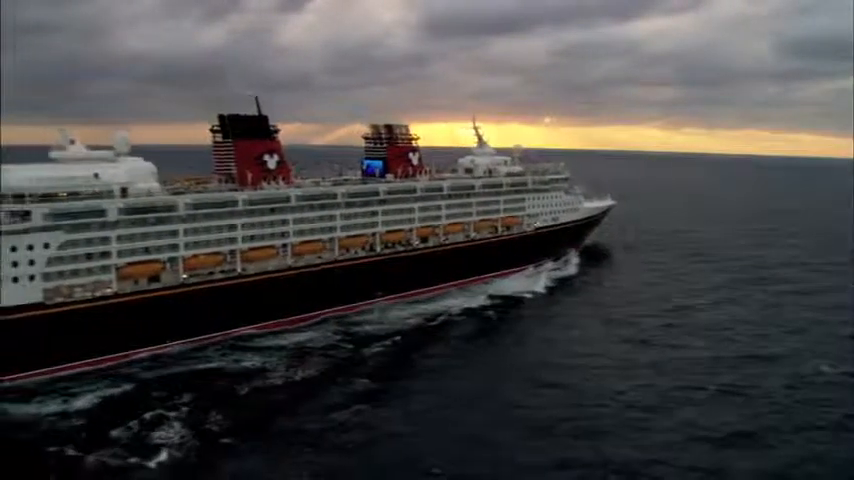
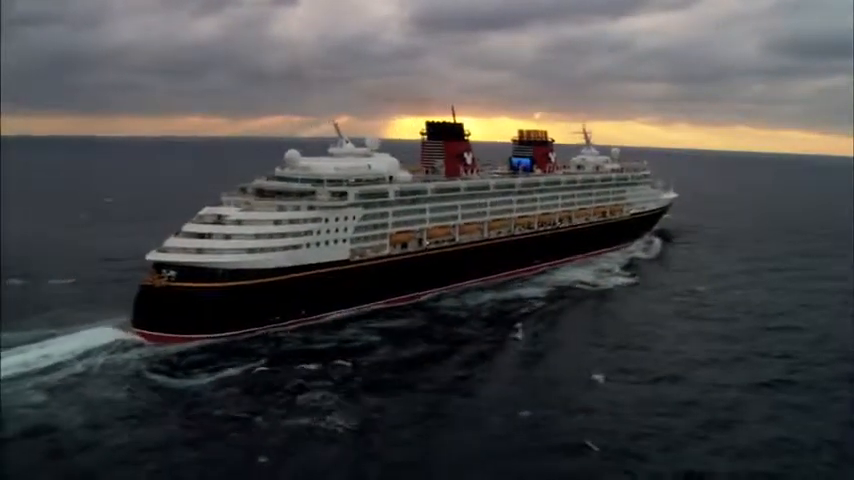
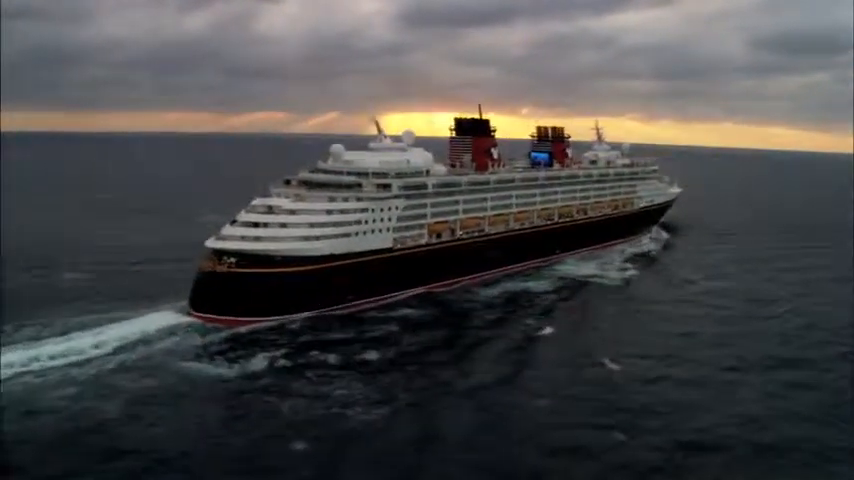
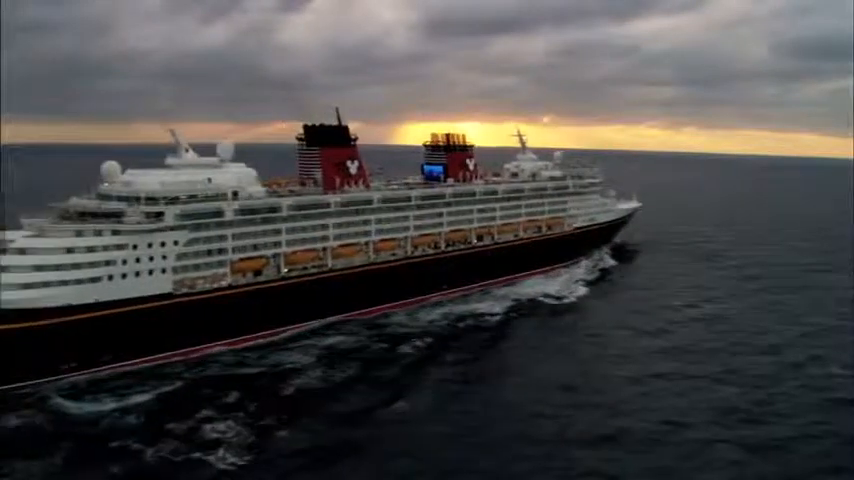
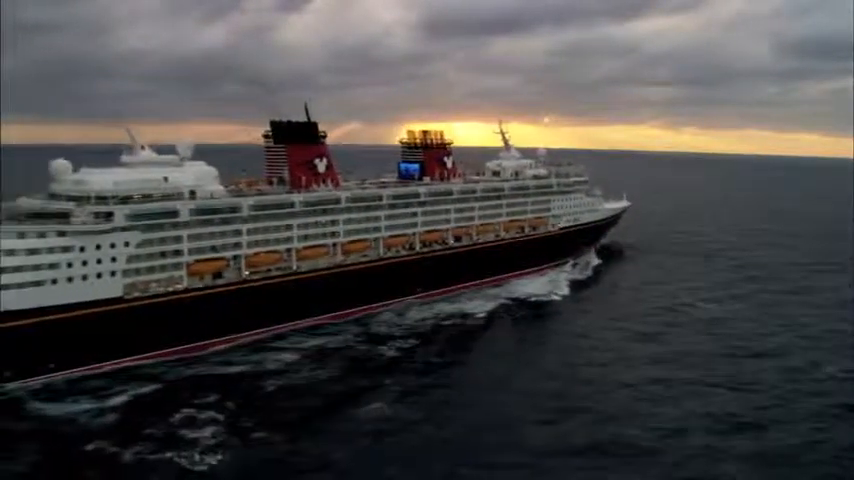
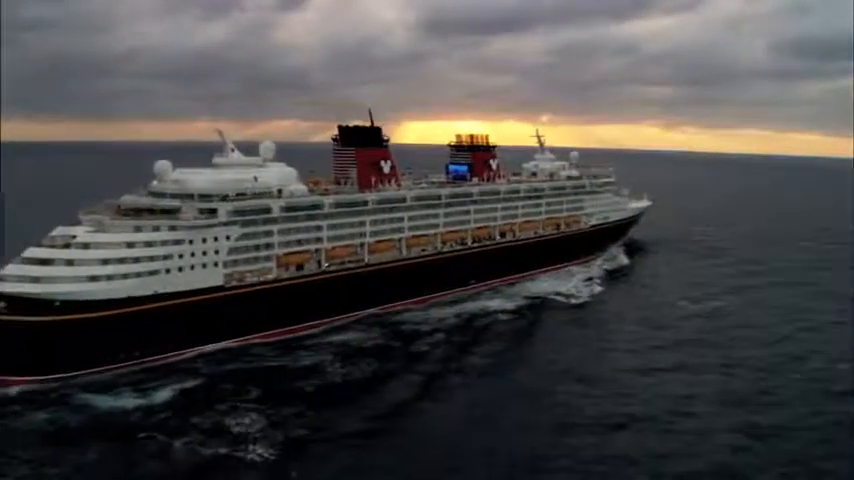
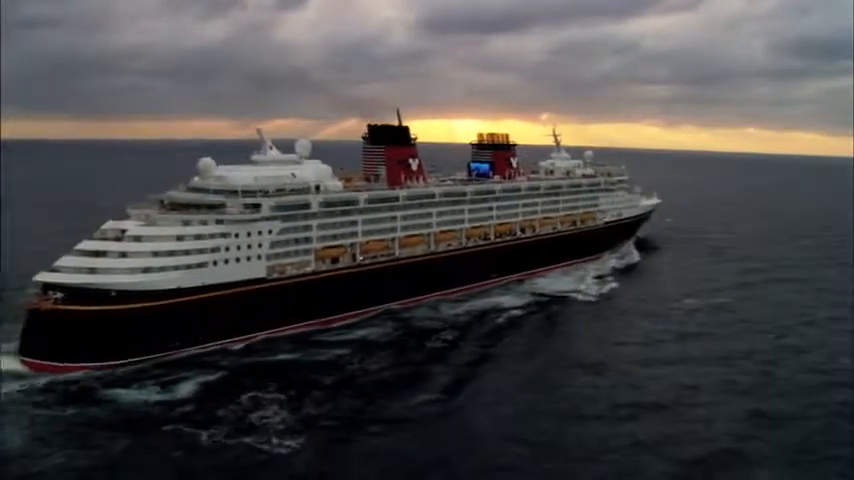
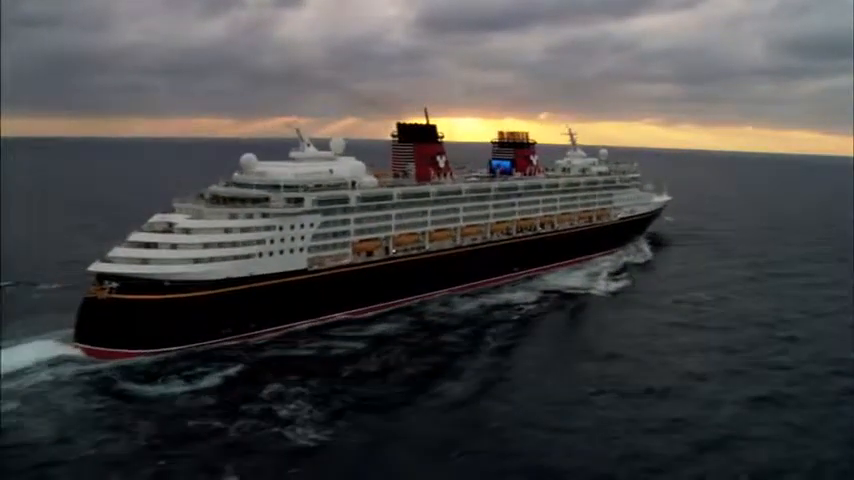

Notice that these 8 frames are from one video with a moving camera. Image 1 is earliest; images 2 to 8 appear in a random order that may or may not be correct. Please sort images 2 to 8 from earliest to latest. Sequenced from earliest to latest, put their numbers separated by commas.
5, 4, 6, 7, 8, 2, 3
